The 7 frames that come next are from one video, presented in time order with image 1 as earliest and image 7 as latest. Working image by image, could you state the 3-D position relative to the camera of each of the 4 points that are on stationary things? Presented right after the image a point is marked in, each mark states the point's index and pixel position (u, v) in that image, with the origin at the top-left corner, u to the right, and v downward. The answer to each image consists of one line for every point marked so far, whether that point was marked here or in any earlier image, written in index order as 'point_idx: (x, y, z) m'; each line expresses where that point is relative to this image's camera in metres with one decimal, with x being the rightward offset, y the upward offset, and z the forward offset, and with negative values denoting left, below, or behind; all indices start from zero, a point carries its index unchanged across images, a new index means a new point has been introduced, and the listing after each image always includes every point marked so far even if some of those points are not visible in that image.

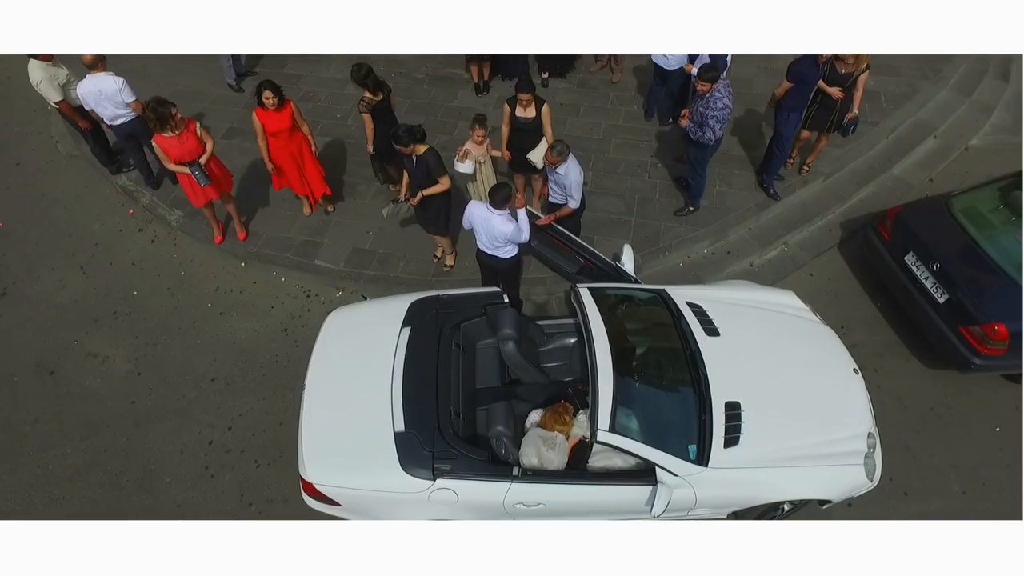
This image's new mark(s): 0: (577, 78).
0: (+0.7, +2.2, +6.2) m
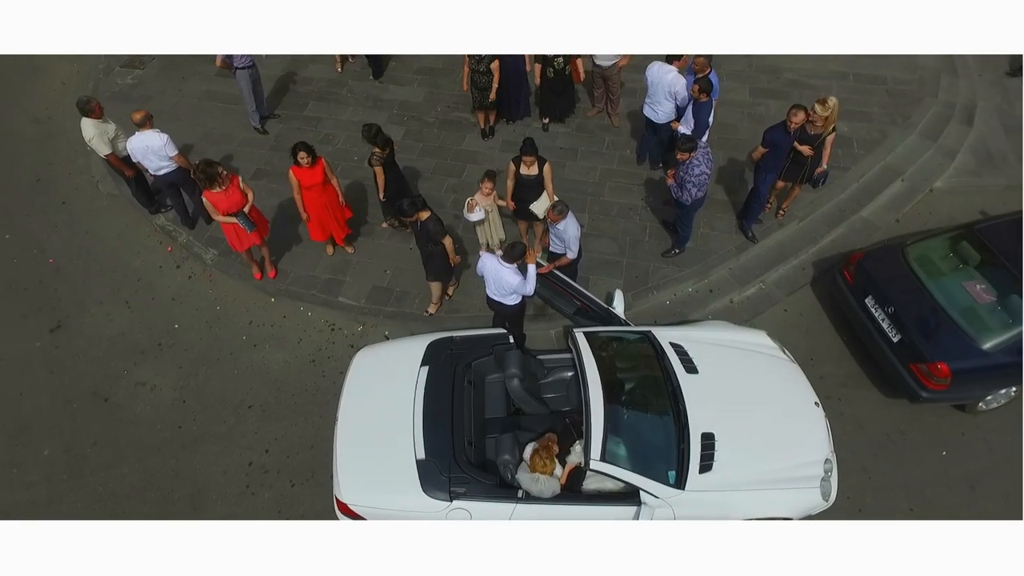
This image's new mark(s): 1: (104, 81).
0: (+0.7, +1.9, +6.7) m
1: (-5.1, +2.6, +7.6) m
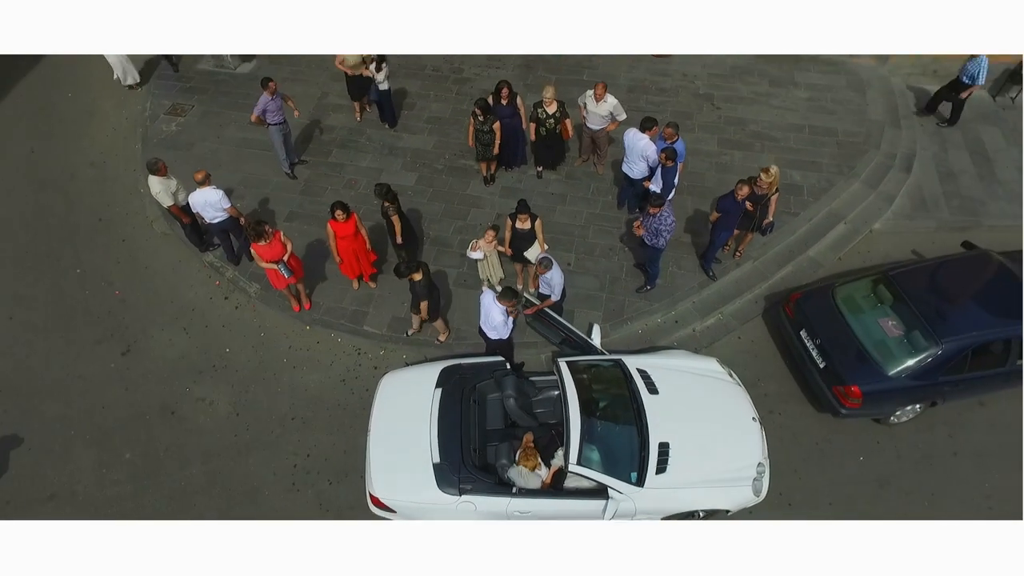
0: (+0.7, +1.5, +7.7) m
1: (-5.1, +2.3, +8.6) m
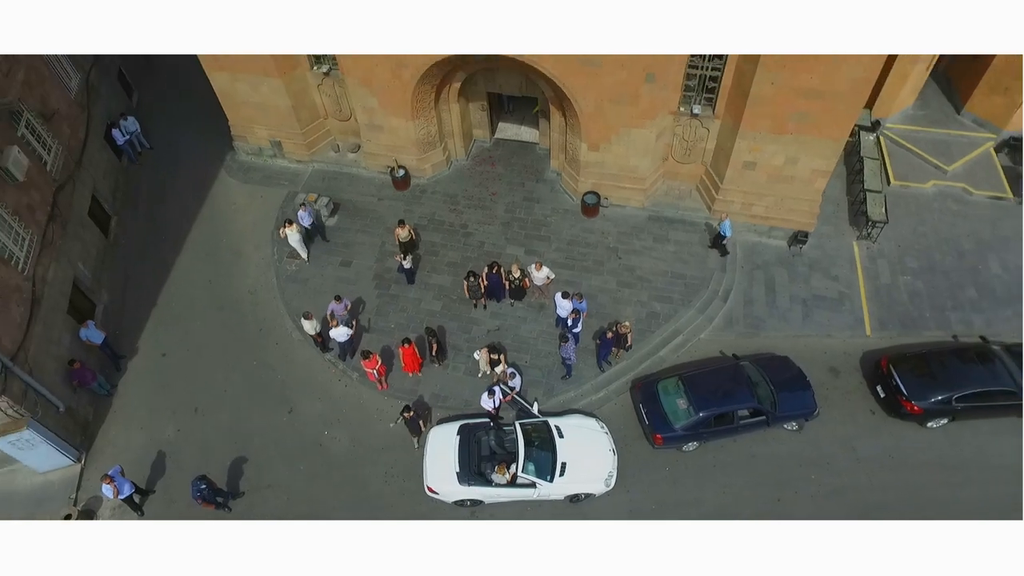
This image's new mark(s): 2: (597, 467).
0: (+0.4, -0.3, +13.4) m
1: (-5.5, +0.5, +14.3) m
2: (+1.5, -3.2, +10.7) m
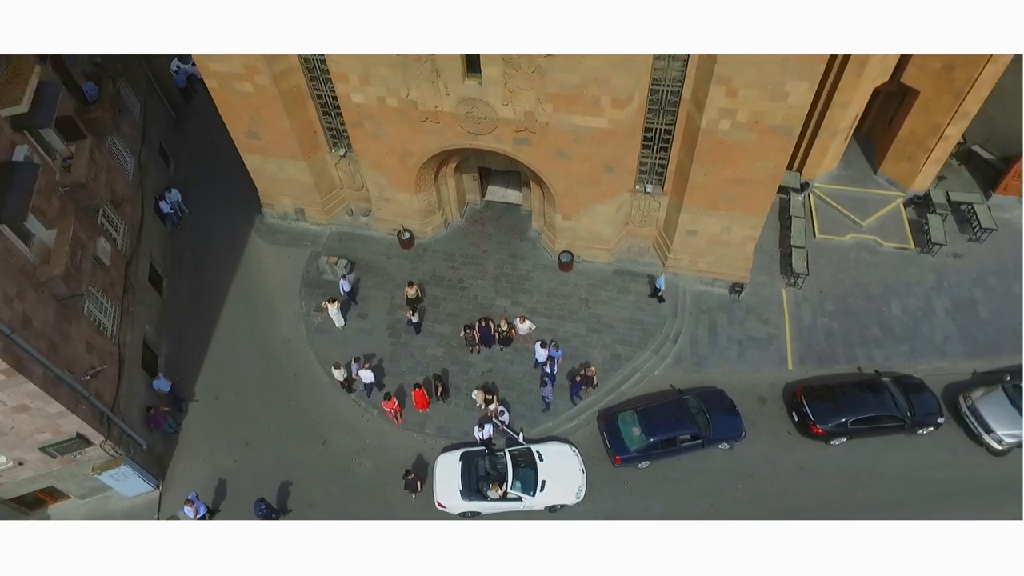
0: (+0.1, -1.5, +16.4) m
1: (-5.8, -0.9, +17.2) m
2: (+1.3, -4.5, +13.7) m
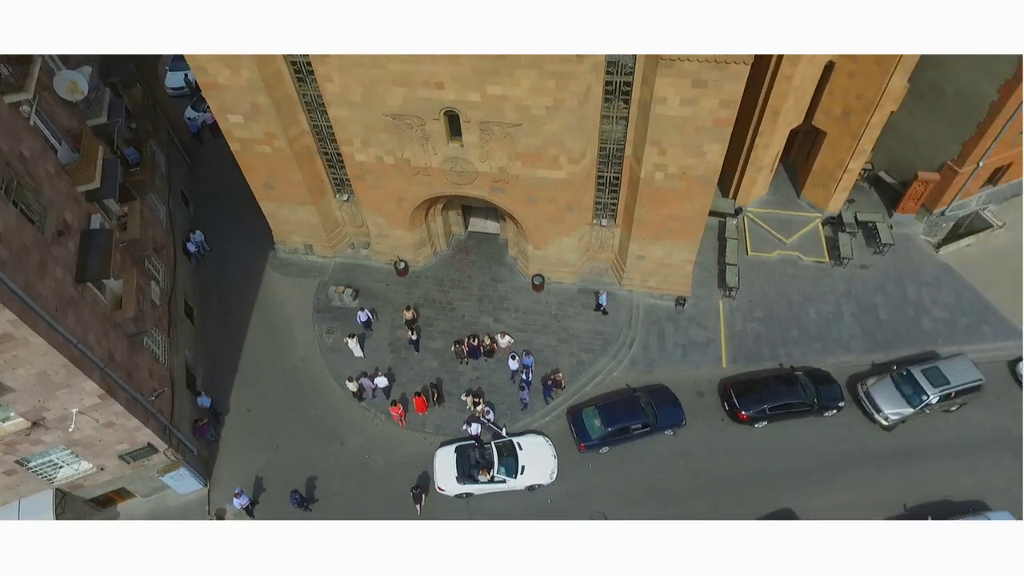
0: (-0.5, -2.2, +19.6) m
1: (-6.4, -1.8, +20.2) m
2: (+0.9, -5.1, +17.0) m
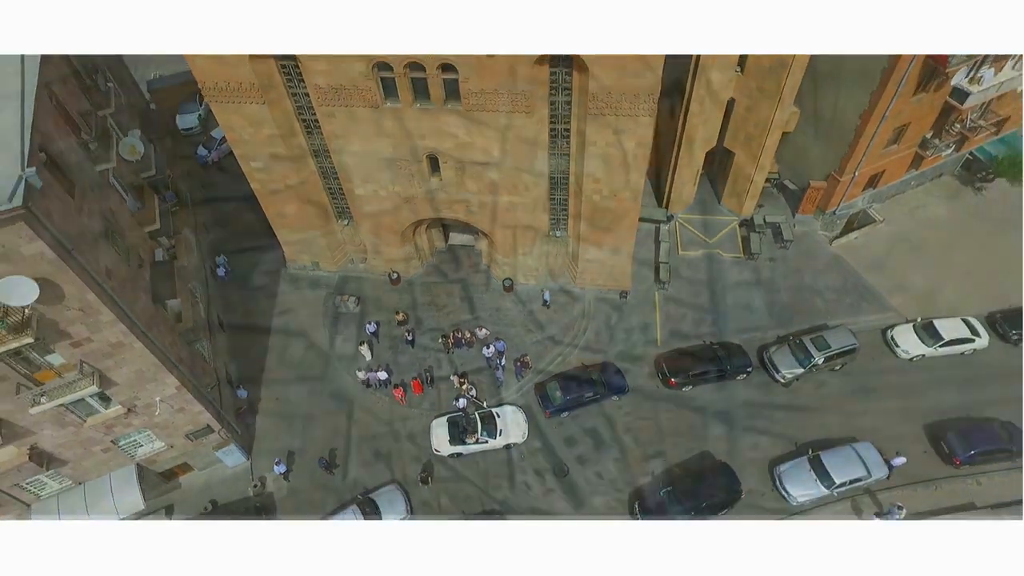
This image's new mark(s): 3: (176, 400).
0: (-1.4, -2.3, +24.2) m
1: (-7.4, -2.2, +24.6) m
2: (+0.2, -5.1, +21.6) m
3: (-10.2, -3.4, +18.1) m
